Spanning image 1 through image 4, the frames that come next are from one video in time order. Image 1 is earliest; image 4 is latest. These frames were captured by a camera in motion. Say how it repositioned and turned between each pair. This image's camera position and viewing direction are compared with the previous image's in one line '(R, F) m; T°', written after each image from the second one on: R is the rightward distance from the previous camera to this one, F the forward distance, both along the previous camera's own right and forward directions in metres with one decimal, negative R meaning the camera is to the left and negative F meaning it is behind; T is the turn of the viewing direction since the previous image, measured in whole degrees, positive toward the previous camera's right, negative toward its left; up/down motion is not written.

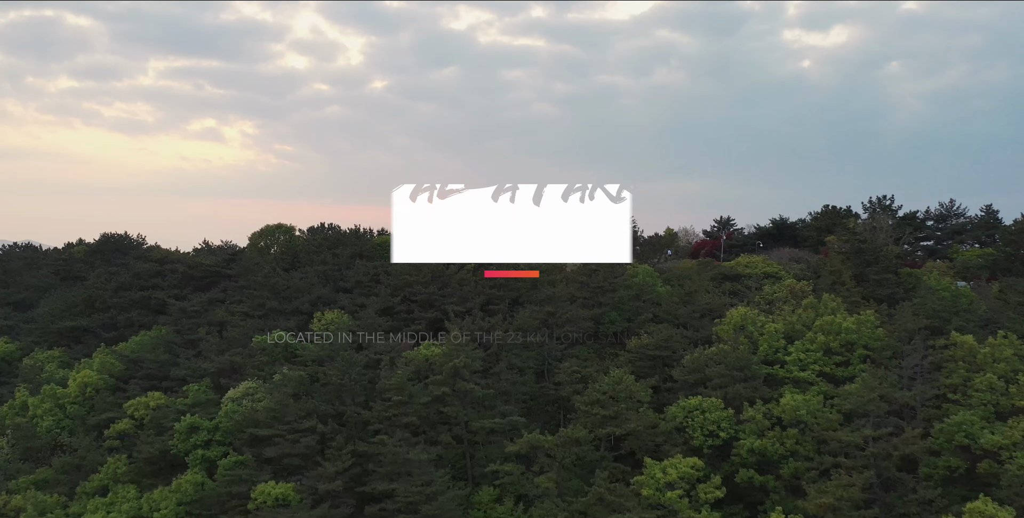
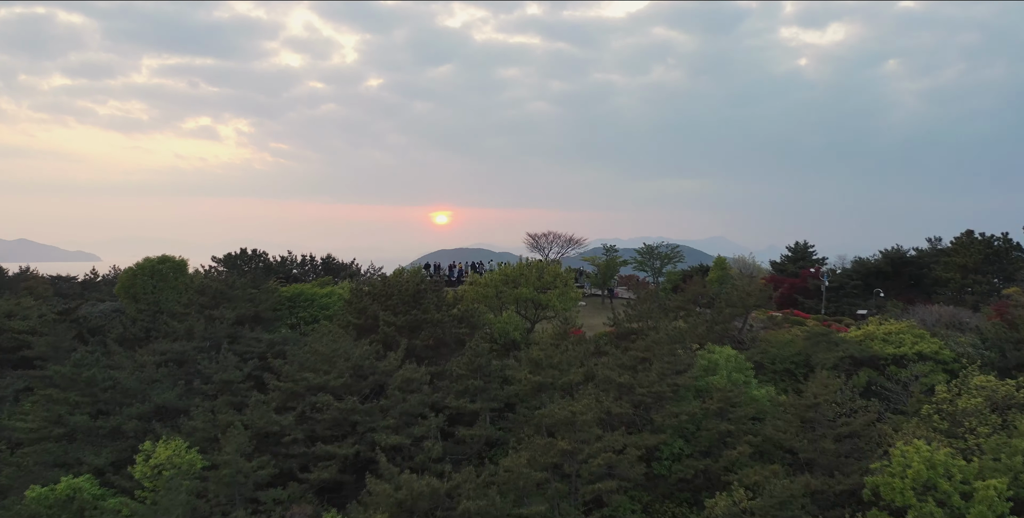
(+0.3, +13.4) m; 0°
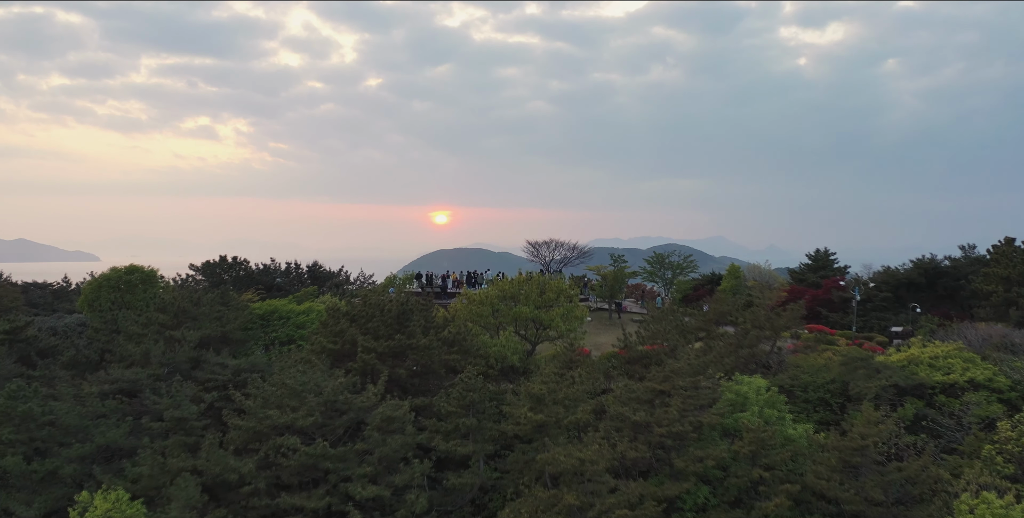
(0.0, +2.4) m; 0°
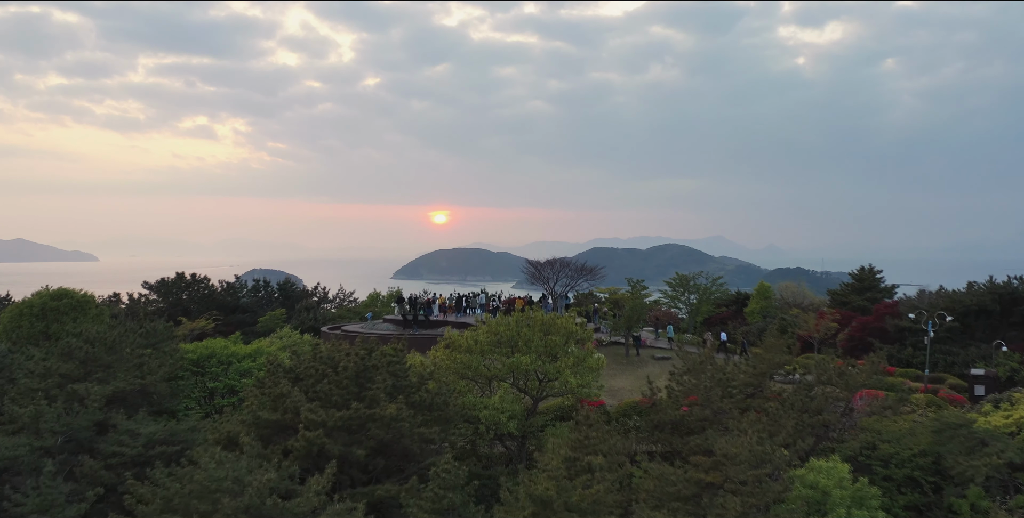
(+0.1, +4.1) m; 0°
